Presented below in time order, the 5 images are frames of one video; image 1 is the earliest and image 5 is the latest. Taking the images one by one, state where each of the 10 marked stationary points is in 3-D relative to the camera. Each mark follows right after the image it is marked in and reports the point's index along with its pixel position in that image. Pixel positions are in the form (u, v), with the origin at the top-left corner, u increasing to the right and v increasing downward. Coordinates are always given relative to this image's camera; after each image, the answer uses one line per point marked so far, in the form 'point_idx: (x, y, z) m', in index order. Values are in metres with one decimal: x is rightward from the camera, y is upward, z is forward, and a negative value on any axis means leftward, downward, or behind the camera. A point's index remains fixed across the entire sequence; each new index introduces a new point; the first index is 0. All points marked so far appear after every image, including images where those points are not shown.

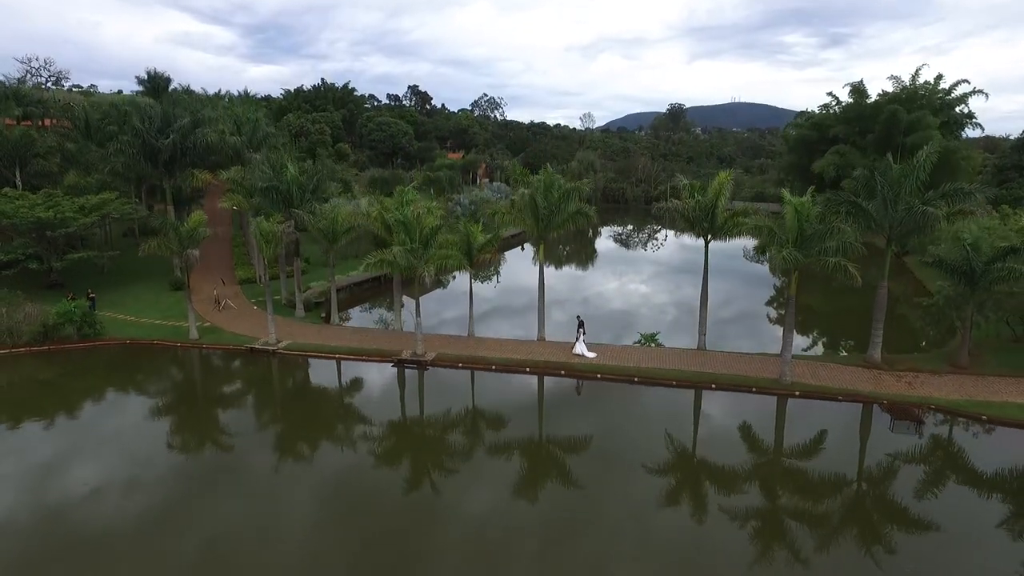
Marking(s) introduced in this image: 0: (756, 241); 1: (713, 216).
0: (+7.0, +1.3, +17.5) m
1: (+6.0, +2.2, +18.8) m
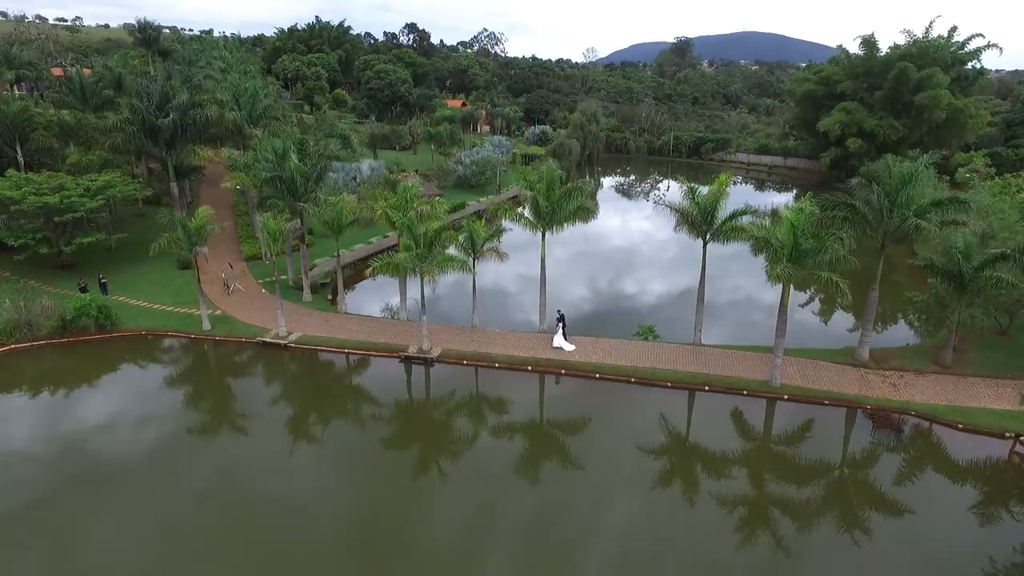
0: (+7.0, +1.1, +17.9) m
1: (+6.1, +2.2, +19.2) m
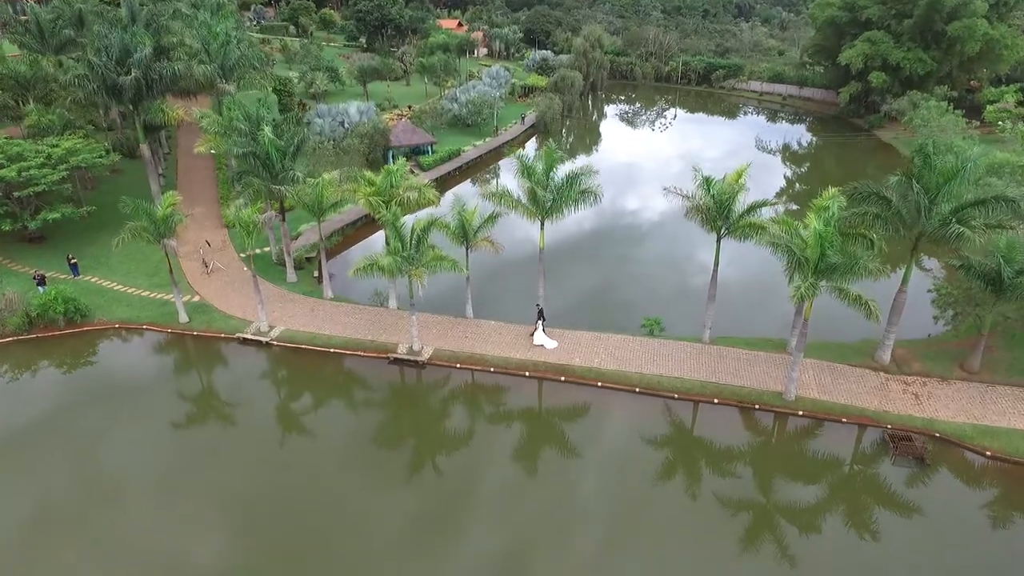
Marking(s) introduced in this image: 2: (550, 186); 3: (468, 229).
0: (+6.9, +0.9, +16.2) m
1: (+6.0, +2.1, +17.3) m
2: (+1.2, +3.2, +19.0) m
3: (-1.4, +1.8, +19.6) m
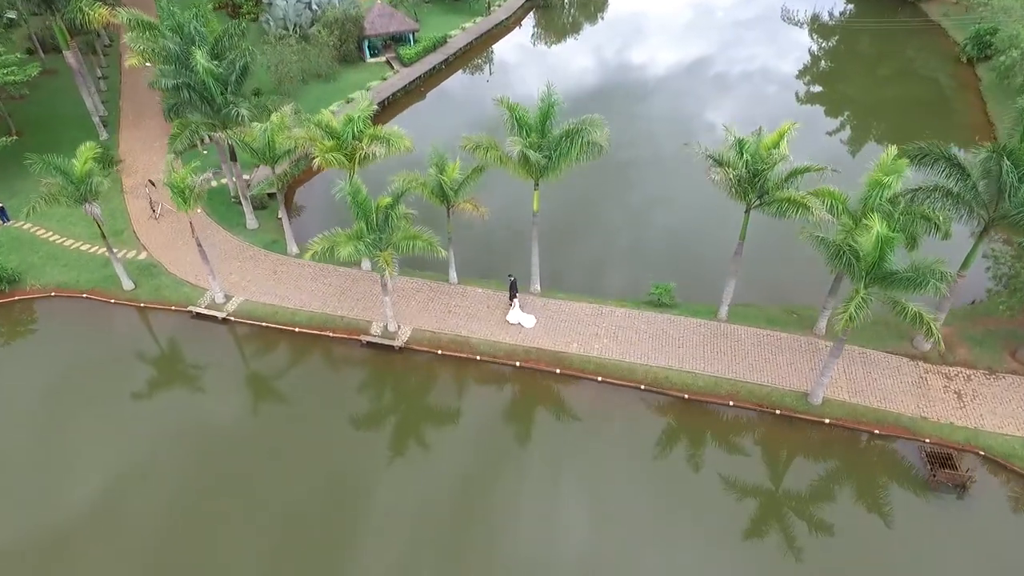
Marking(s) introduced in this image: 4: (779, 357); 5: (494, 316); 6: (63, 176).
0: (+6.6, +1.0, +13.3) m
1: (+5.7, +2.4, +14.1) m
2: (+0.8, +3.8, +15.5) m
3: (-1.7, +2.6, +16.4) m
4: (+7.7, -1.9, +18.0) m
5: (-0.3, -0.5, +20.4) m
6: (-11.9, +3.0, +16.3) m
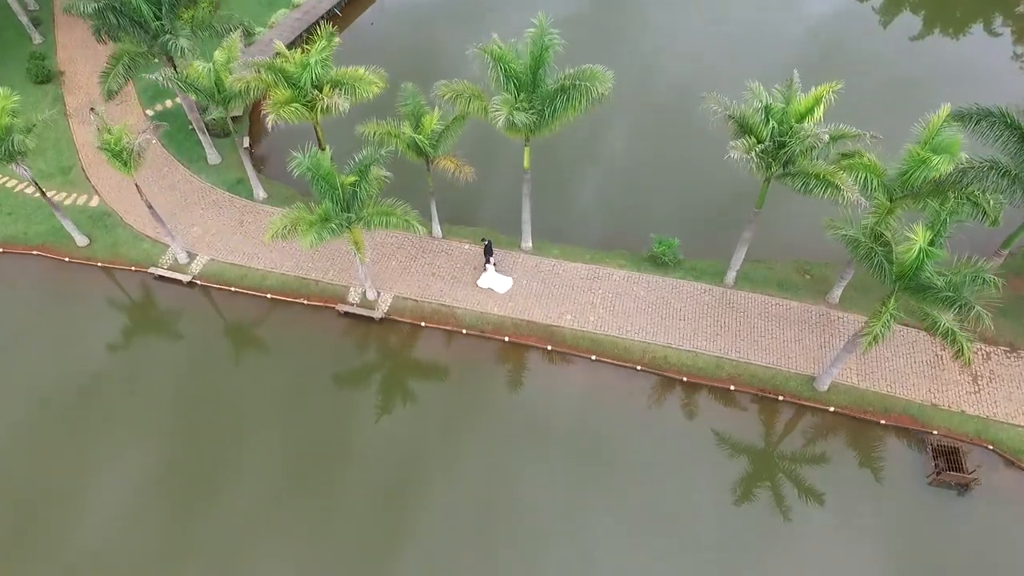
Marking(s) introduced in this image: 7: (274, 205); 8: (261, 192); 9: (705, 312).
0: (+6.3, +1.1, +11.7) m
1: (+5.4, +2.6, +12.1) m
2: (+0.5, +4.2, +13.2) m
3: (-2.0, +3.3, +14.3) m
4: (+7.4, -0.7, +16.8) m
5: (-0.6, +1.2, +18.9) m
6: (-12.2, +3.6, +14.1) m
7: (-7.5, +3.2, +19.6) m
8: (-7.9, +3.2, +19.2) m
9: (+5.4, -0.2, +17.4) m
